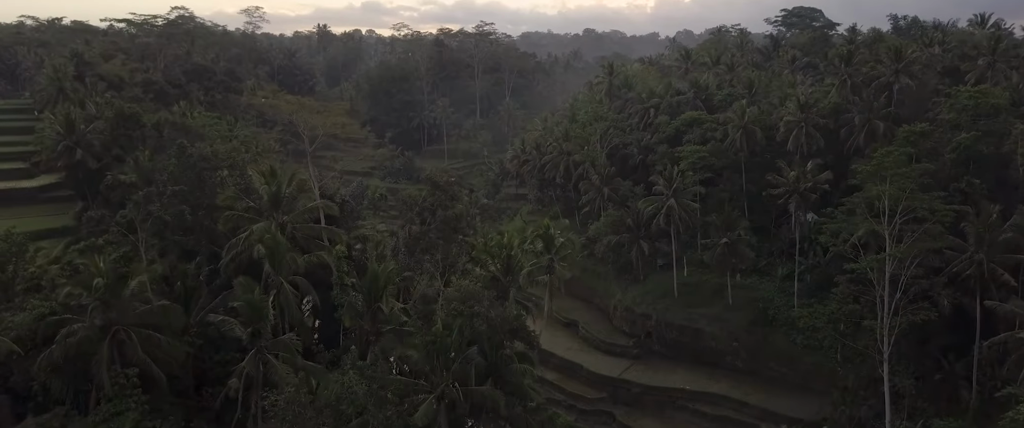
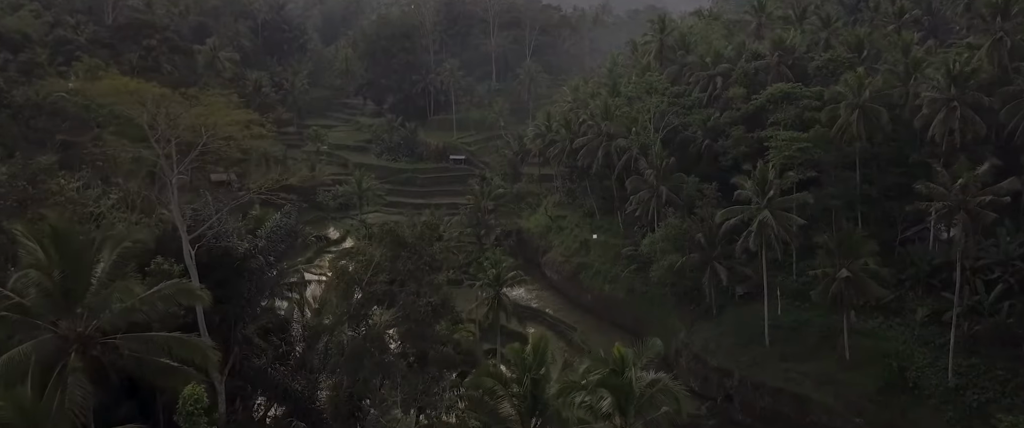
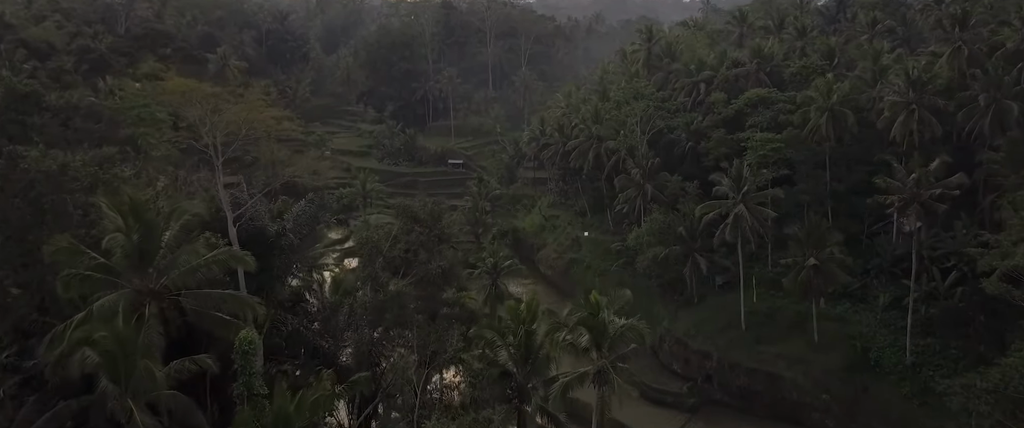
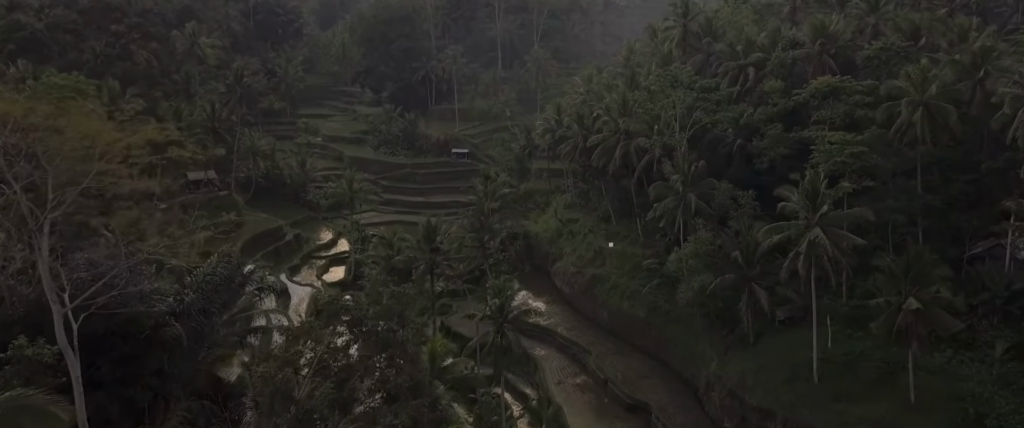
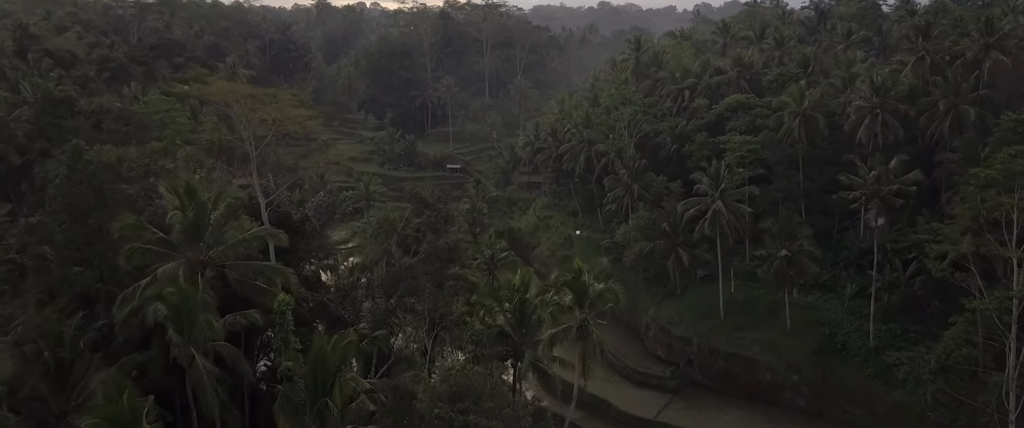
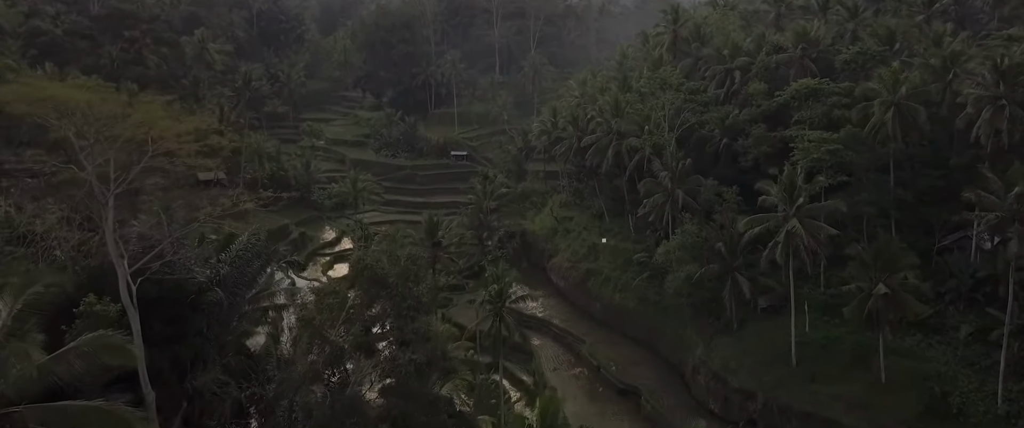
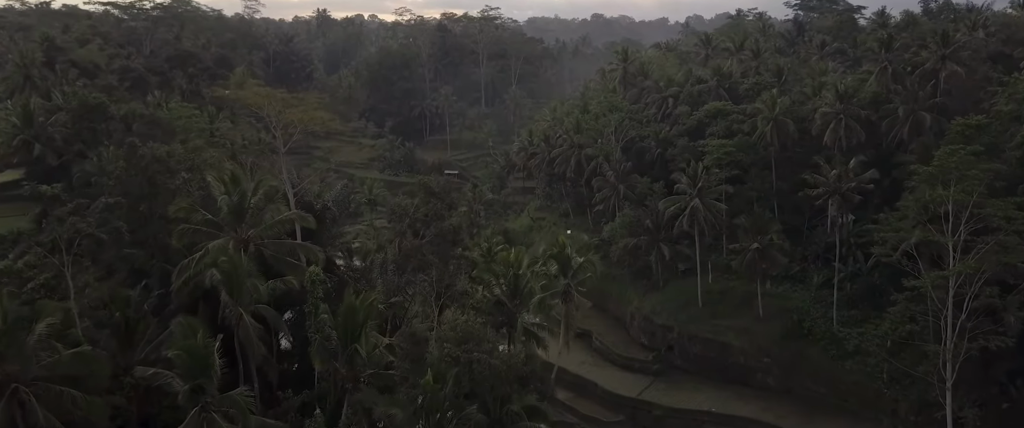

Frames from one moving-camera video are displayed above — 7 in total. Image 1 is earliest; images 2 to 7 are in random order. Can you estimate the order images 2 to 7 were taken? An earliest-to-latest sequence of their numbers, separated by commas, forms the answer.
7, 5, 3, 2, 6, 4
